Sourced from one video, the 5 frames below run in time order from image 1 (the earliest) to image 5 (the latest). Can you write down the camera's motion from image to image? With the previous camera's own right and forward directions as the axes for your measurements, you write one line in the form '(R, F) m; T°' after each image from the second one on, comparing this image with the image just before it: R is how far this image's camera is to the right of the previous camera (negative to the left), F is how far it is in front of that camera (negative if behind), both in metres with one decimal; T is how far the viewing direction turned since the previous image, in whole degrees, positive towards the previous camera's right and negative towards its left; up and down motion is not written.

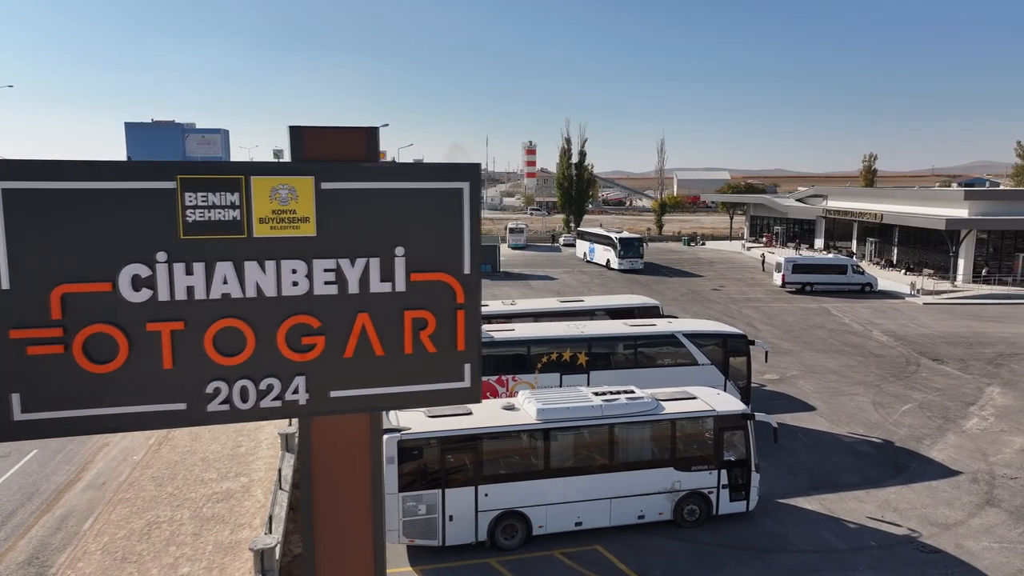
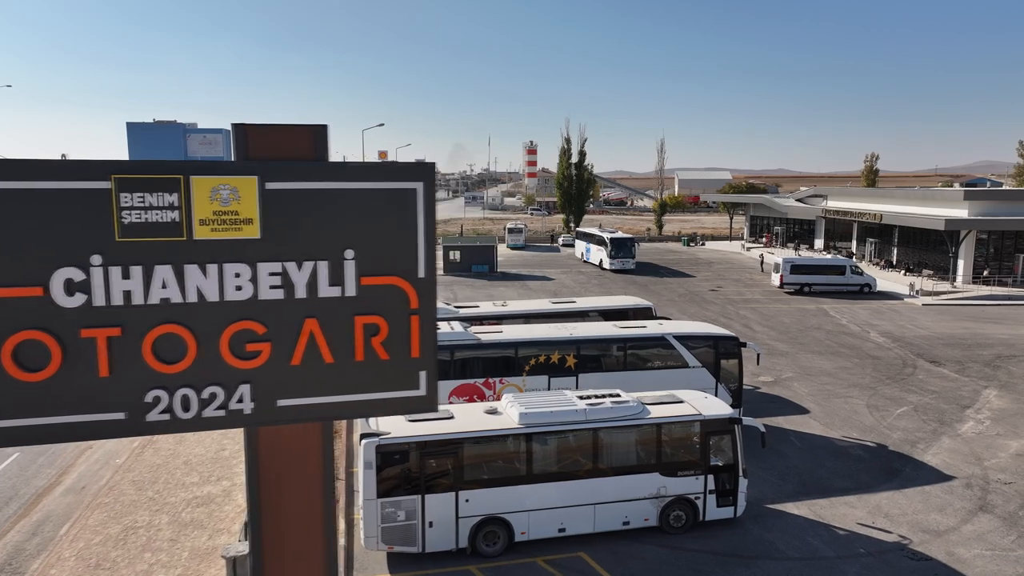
(+0.3, +0.2) m; 0°
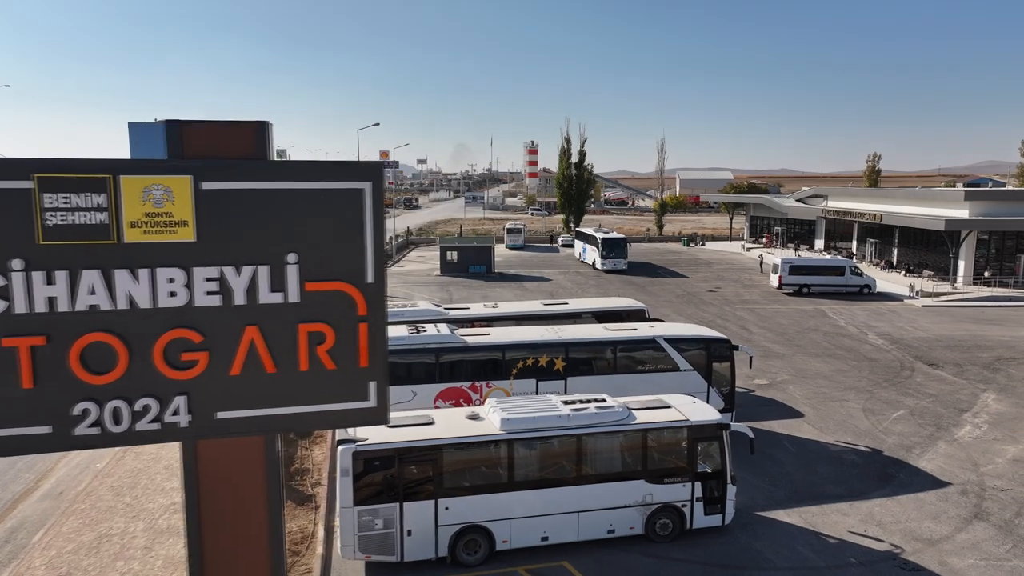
(+0.3, +0.3) m; 0°
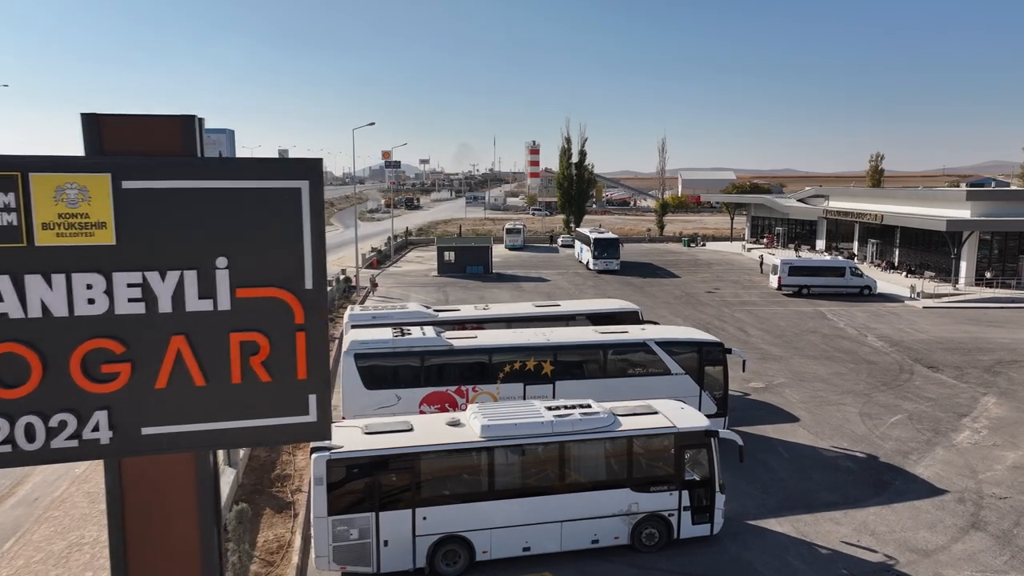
(+0.3, +0.3) m; 0°
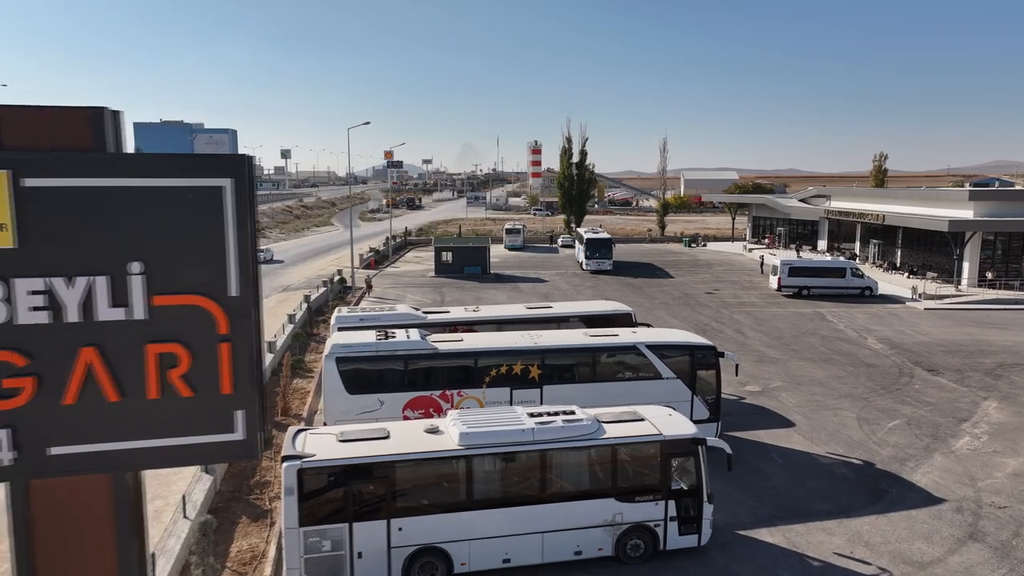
(+0.3, +0.4) m; 0°
